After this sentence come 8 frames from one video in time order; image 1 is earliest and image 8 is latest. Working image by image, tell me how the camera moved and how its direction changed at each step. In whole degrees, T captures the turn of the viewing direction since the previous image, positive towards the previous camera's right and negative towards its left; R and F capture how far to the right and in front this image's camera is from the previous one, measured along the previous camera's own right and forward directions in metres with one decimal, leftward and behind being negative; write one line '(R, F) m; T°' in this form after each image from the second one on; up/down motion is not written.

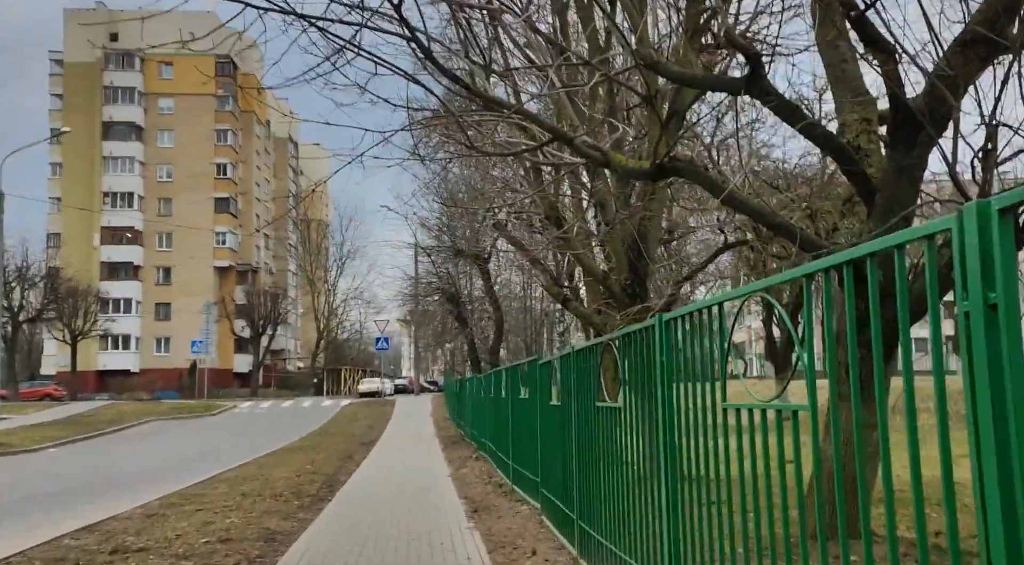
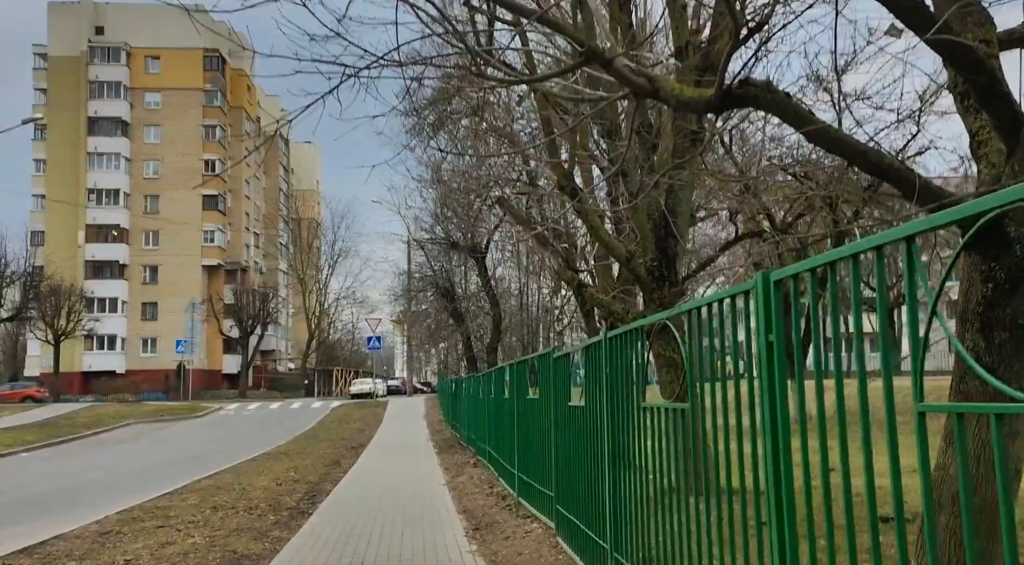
(-0.1, +1.0) m; 0°
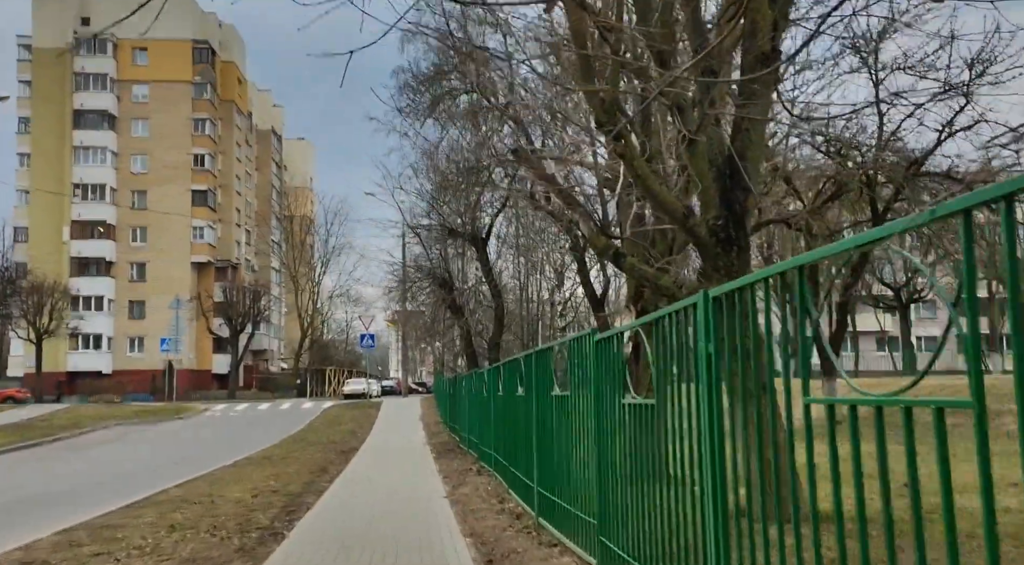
(-0.1, +1.4) m; 0°
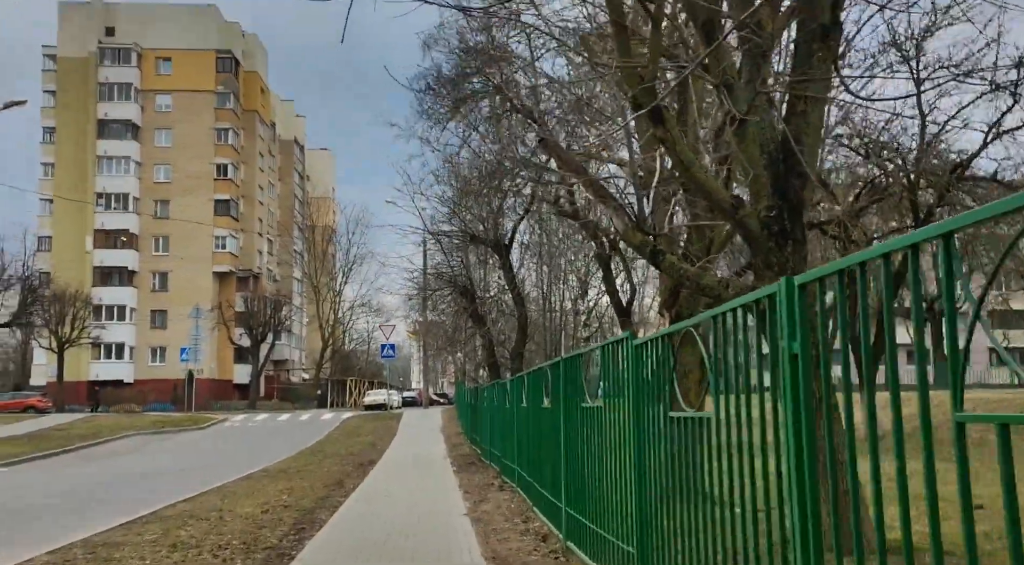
(0.0, +0.5) m; -1°
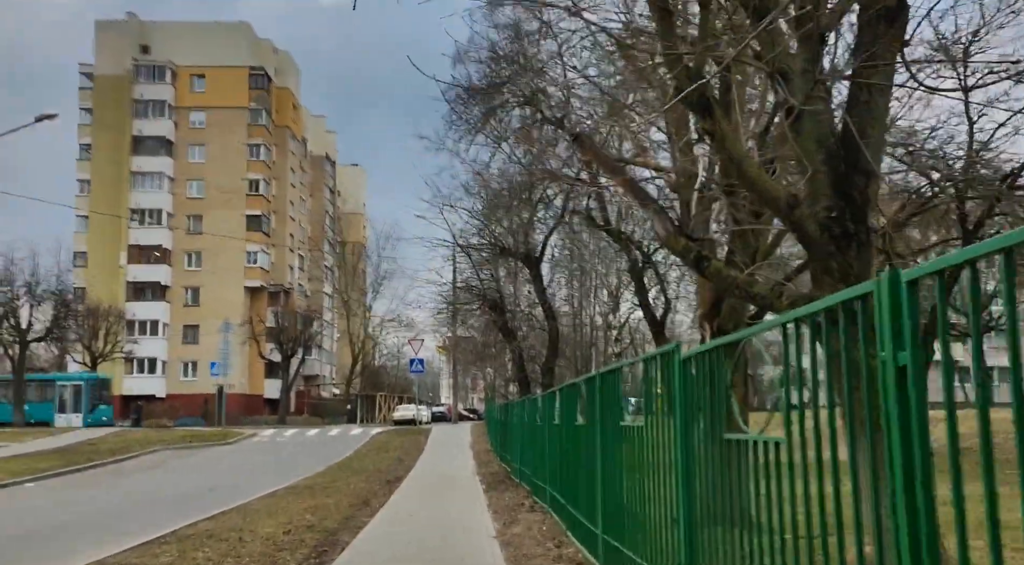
(0.0, +0.3) m; -2°
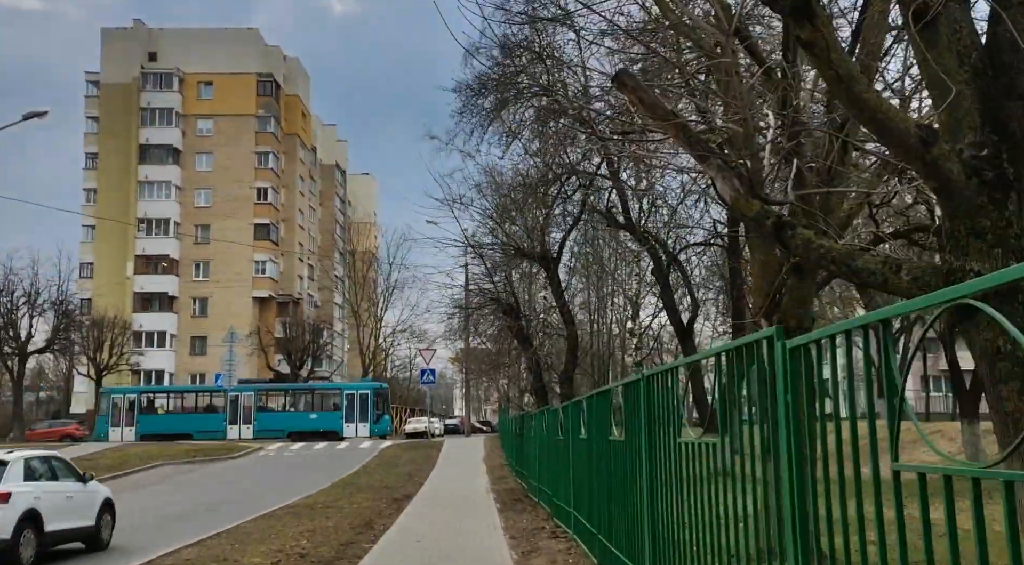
(0.0, +1.0) m; -1°
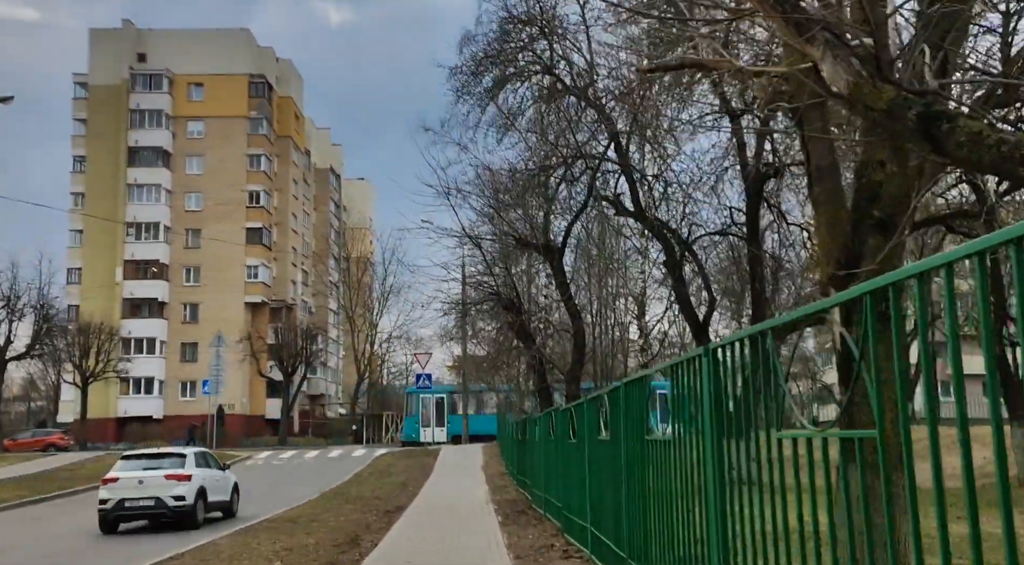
(-0.1, +1.2) m; 0°
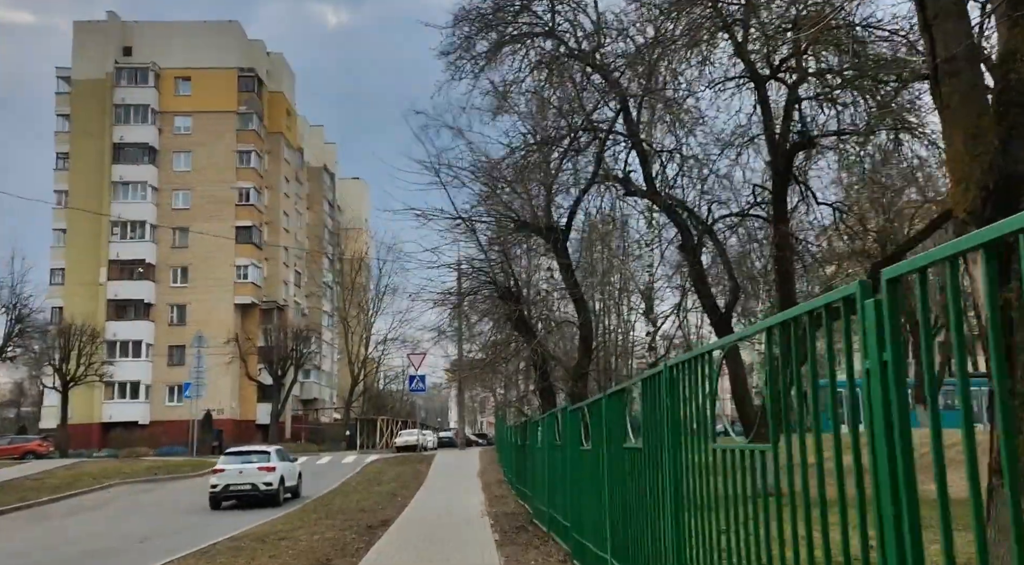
(0.0, +1.5) m; 0°
